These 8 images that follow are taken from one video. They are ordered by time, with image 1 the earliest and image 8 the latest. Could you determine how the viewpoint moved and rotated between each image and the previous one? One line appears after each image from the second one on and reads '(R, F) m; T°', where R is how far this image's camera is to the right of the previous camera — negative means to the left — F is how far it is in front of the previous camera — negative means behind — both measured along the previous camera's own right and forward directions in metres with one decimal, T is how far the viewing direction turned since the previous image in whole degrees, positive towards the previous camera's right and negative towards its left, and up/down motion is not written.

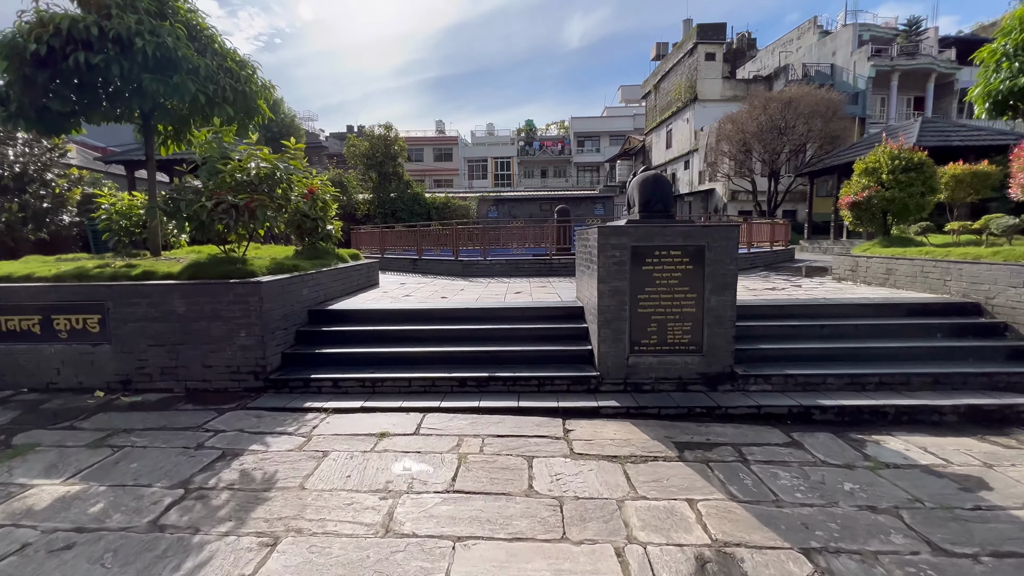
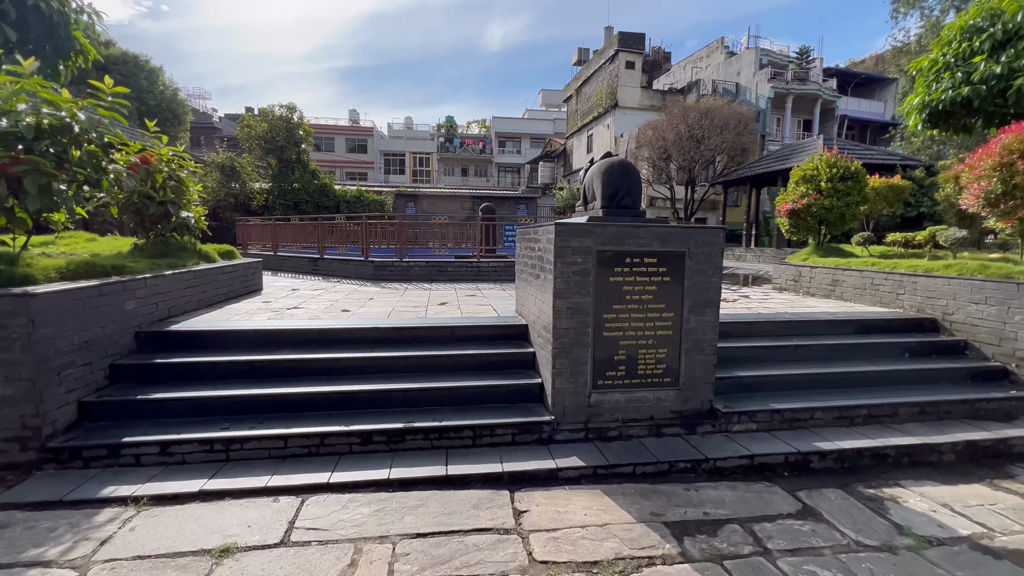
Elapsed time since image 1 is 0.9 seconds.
(-0.1, +1.3) m; +10°
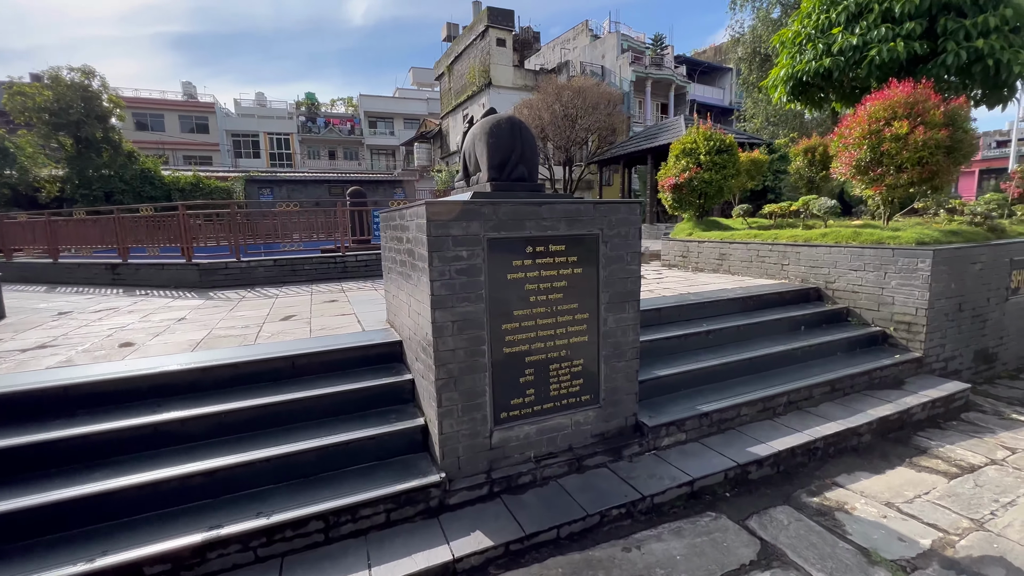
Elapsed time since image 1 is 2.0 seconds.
(+0.2, +1.1) m; +14°
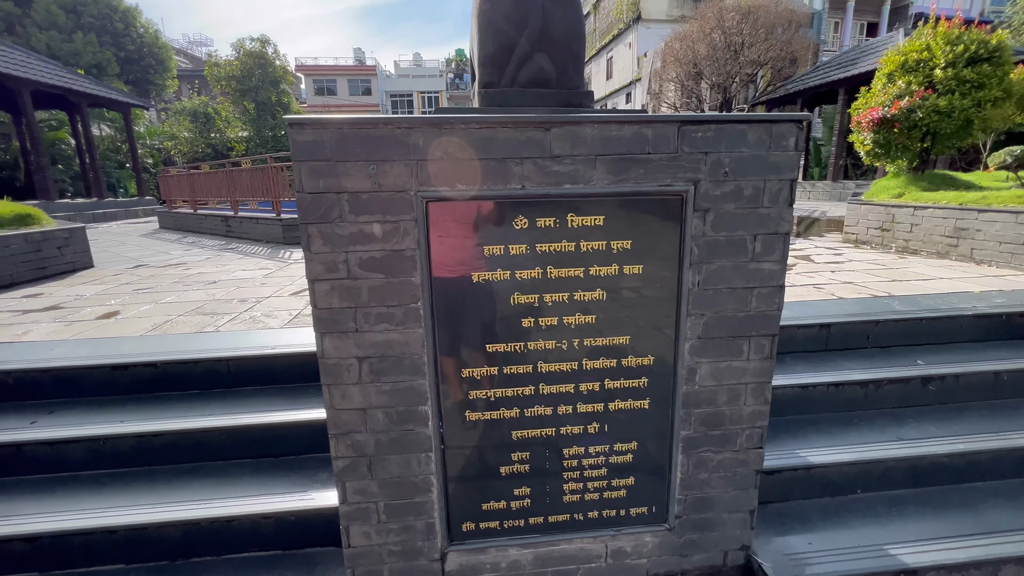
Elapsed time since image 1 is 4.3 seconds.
(+0.5, +1.5) m; -17°
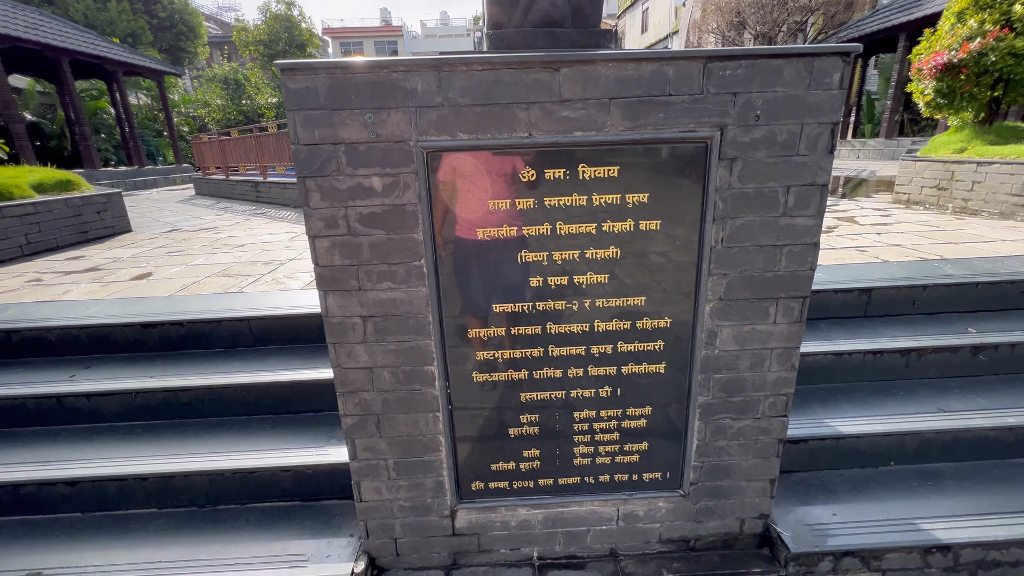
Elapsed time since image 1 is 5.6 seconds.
(+0.1, +0.1) m; -4°
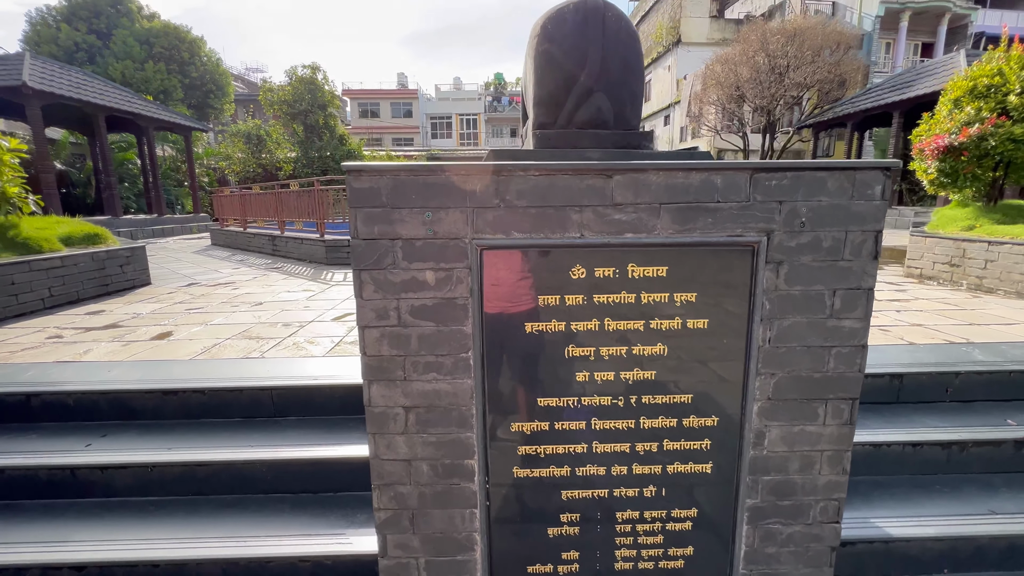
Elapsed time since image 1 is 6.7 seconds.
(-0.1, 0.0) m; 0°
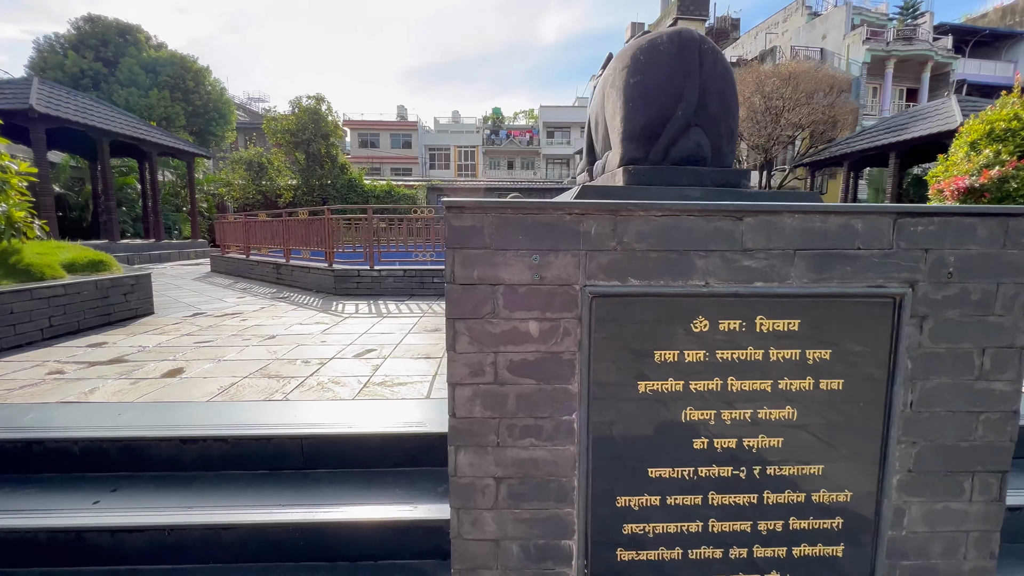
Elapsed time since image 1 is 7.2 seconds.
(-0.3, +0.2) m; +1°
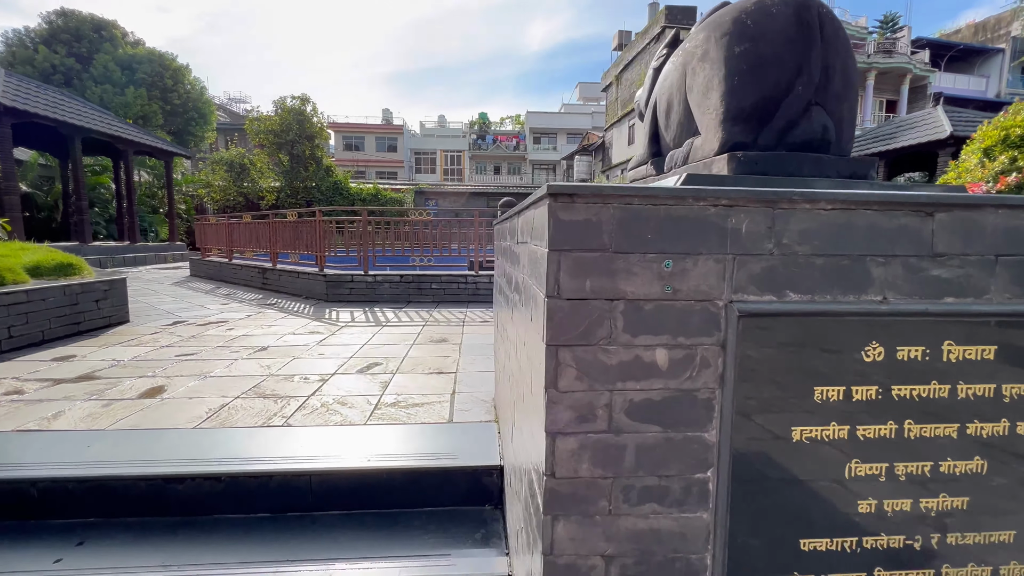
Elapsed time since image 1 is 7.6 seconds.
(-0.3, +0.3) m; +2°
